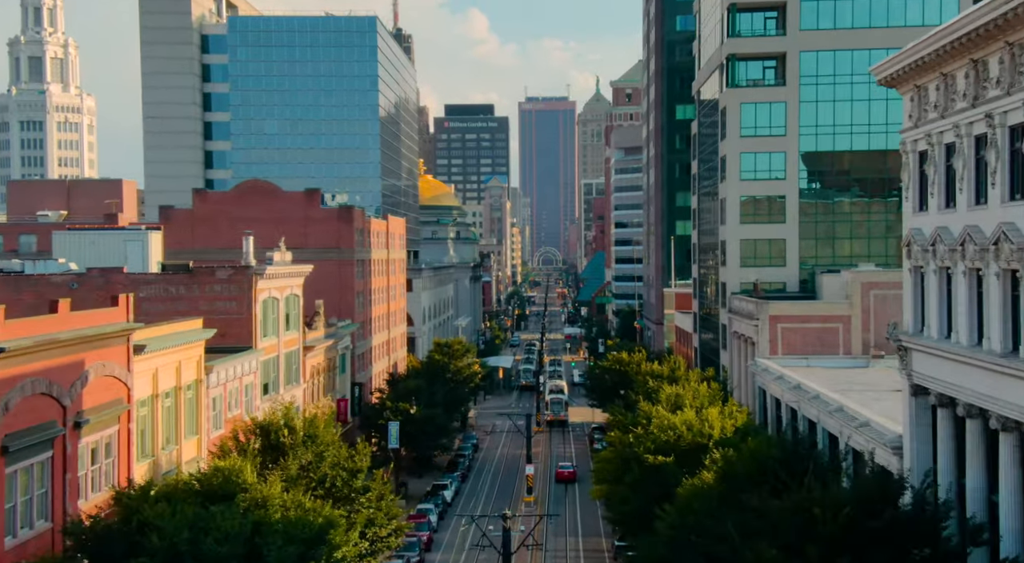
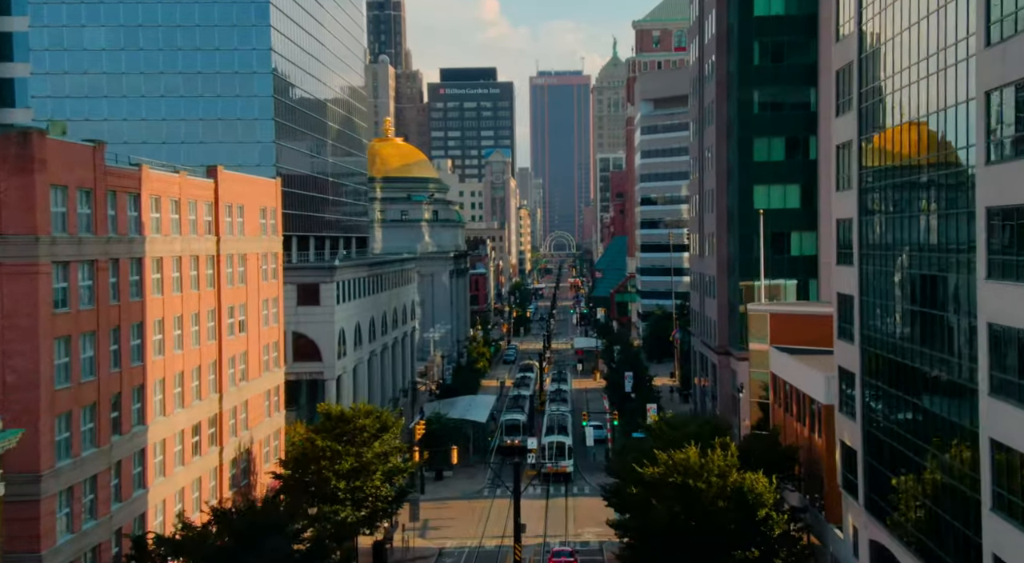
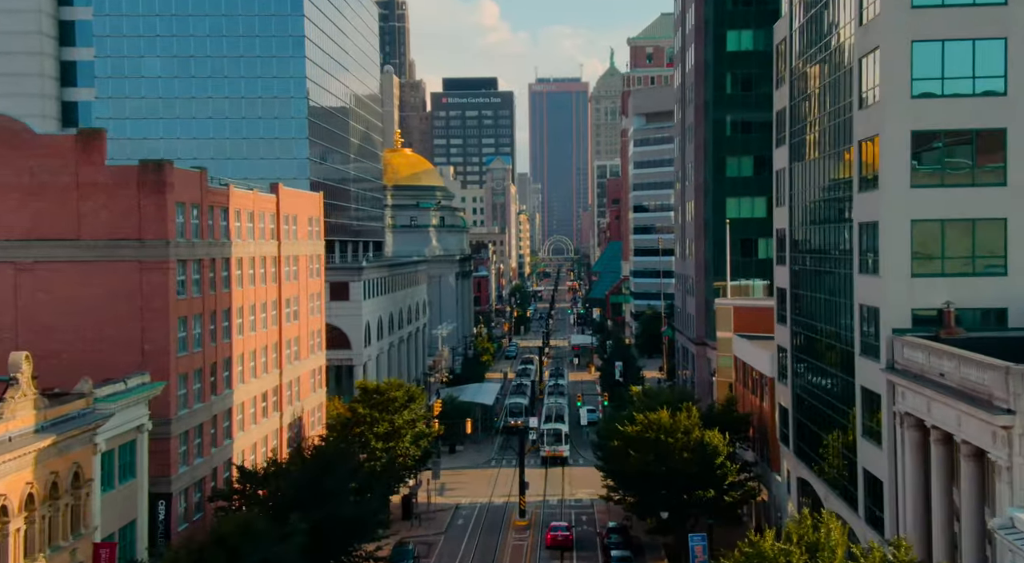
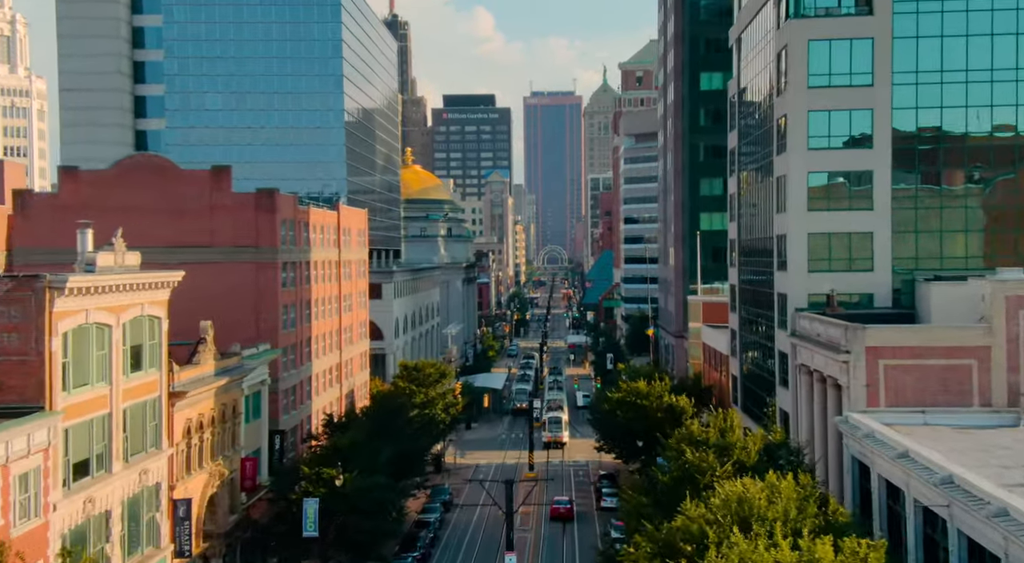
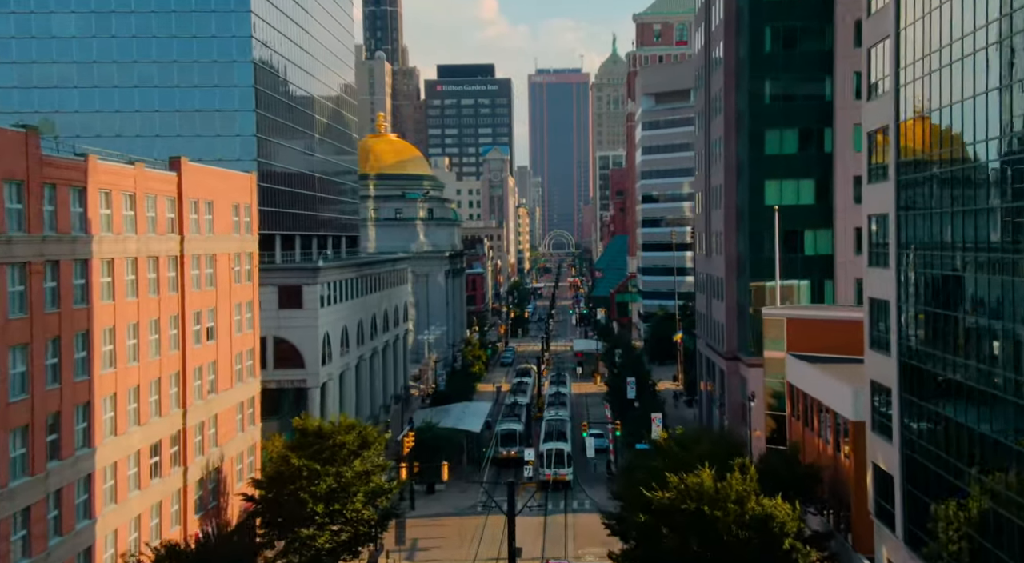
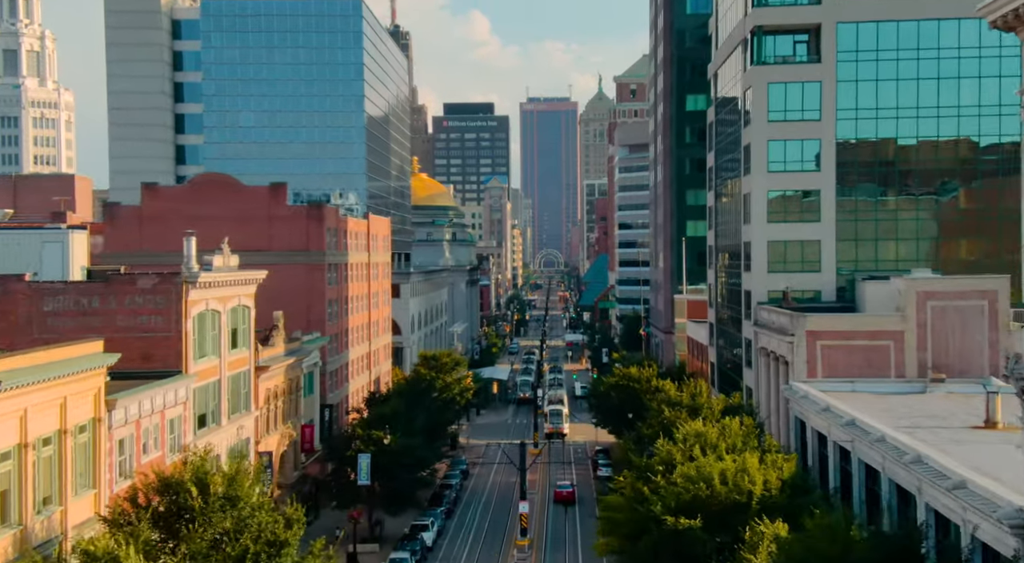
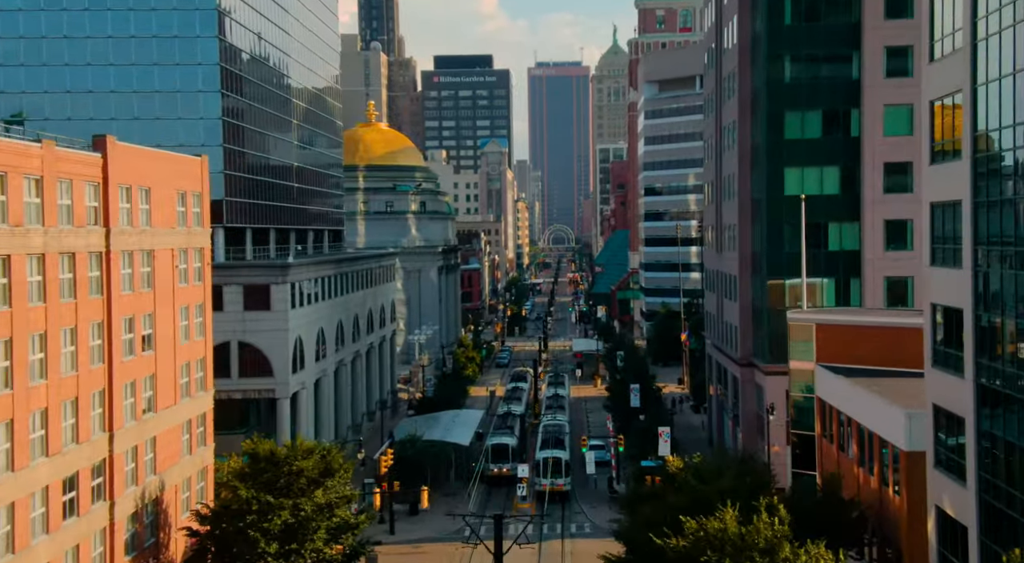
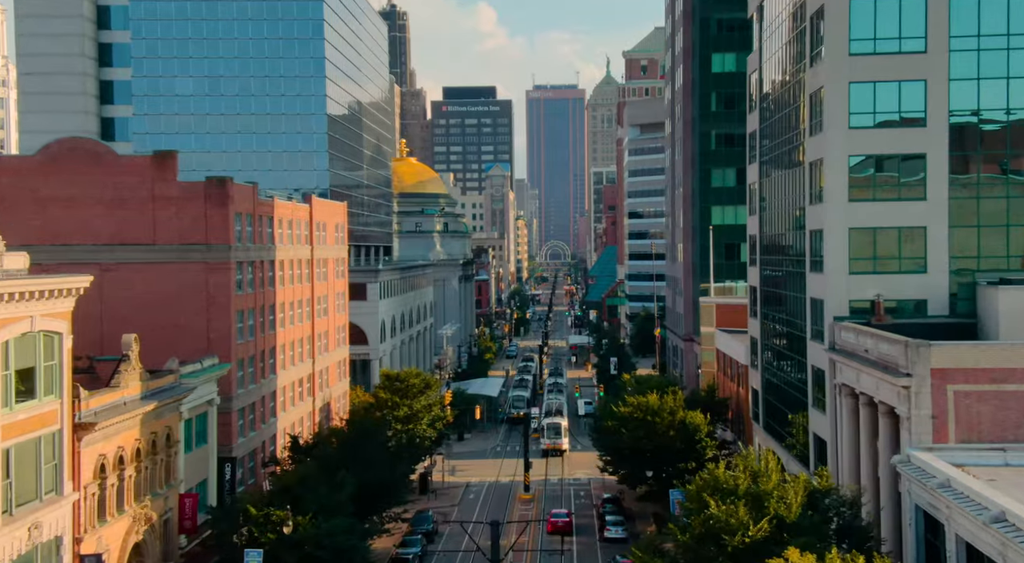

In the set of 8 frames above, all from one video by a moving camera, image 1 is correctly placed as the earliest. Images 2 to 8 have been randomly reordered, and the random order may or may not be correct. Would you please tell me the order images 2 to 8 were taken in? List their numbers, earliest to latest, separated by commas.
6, 4, 8, 3, 2, 5, 7
